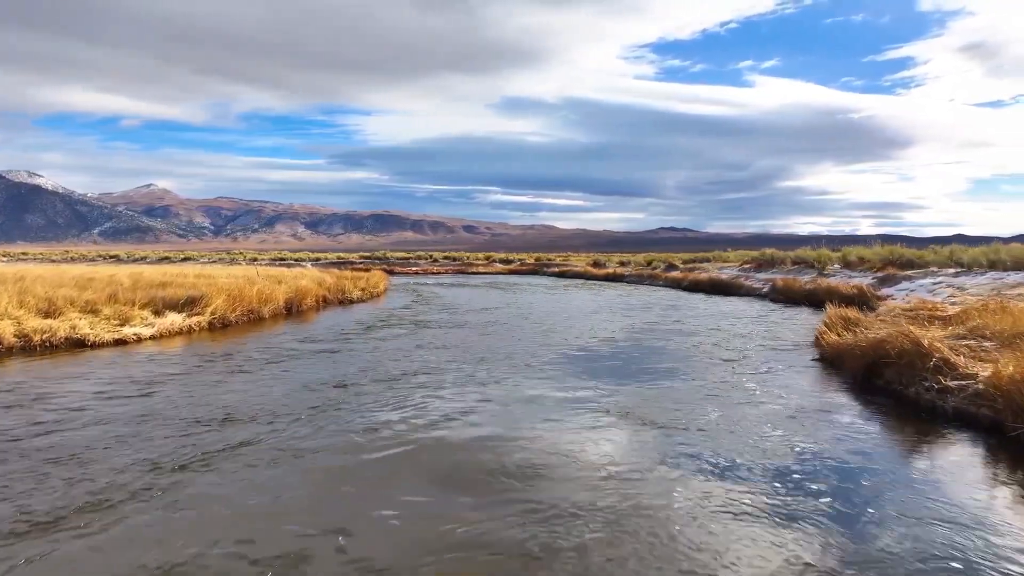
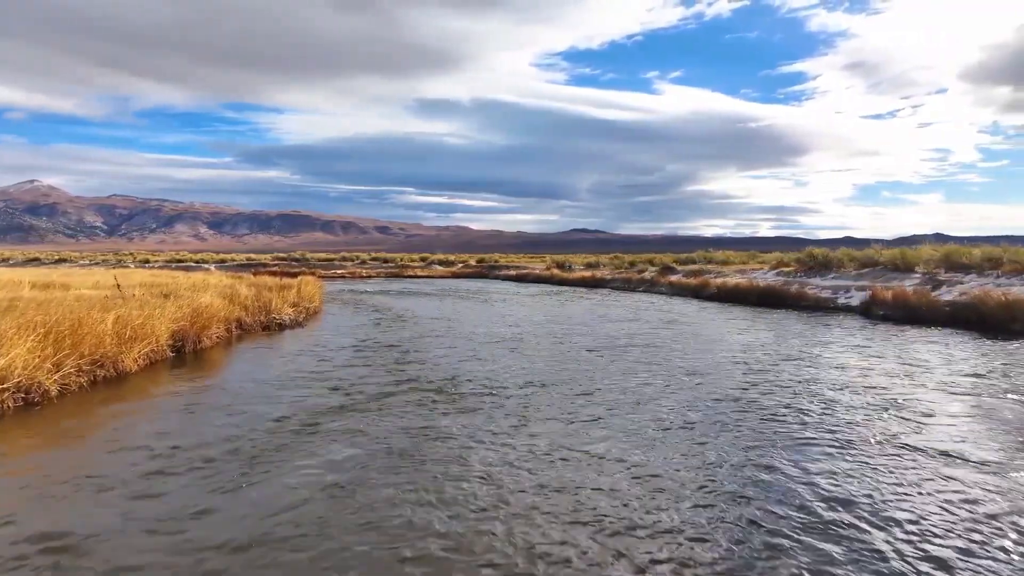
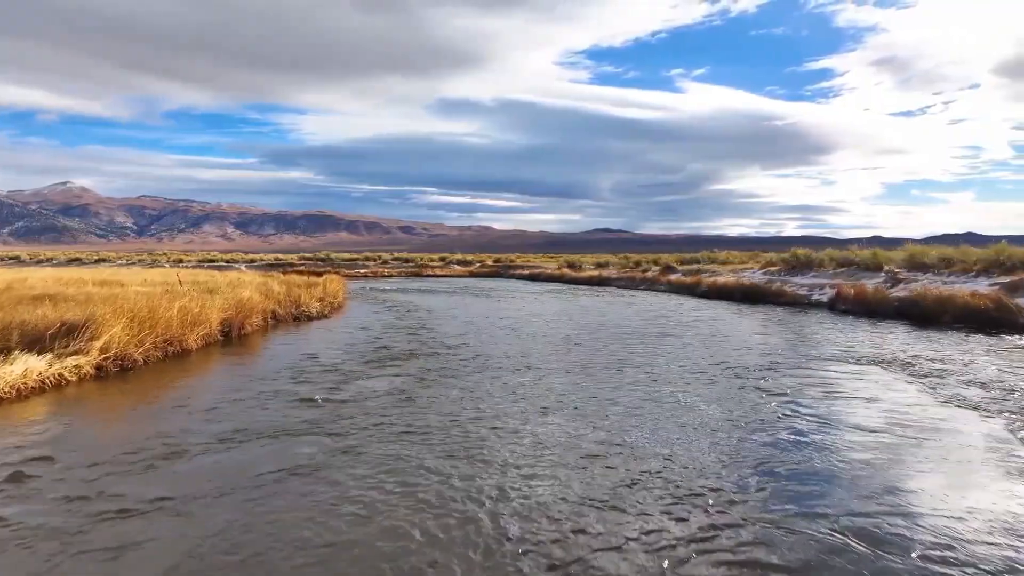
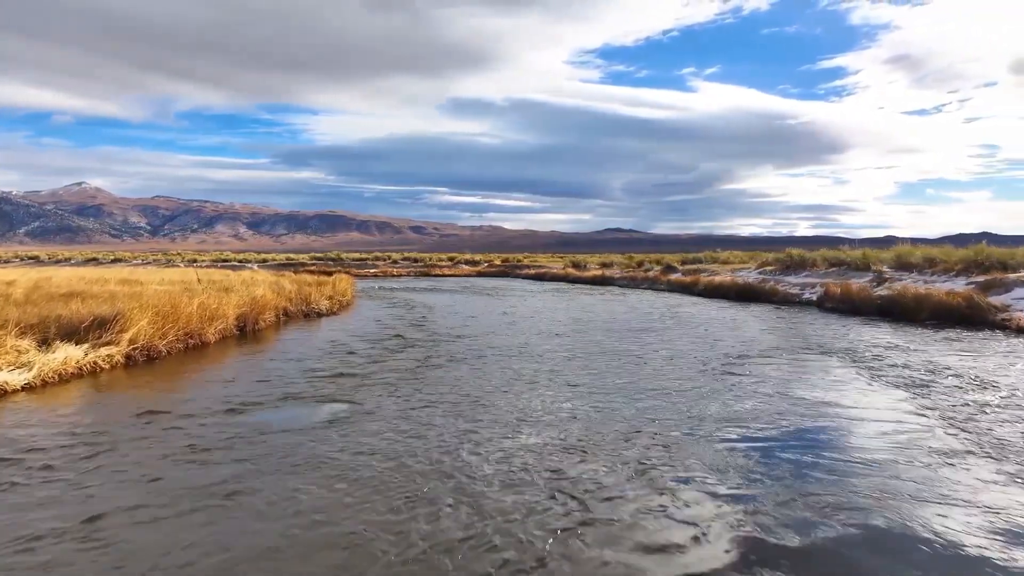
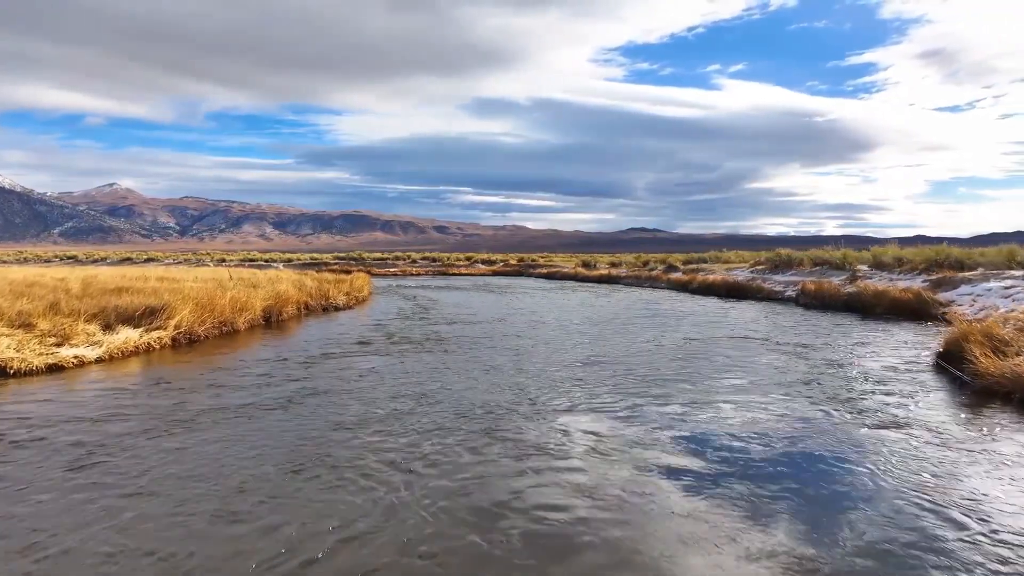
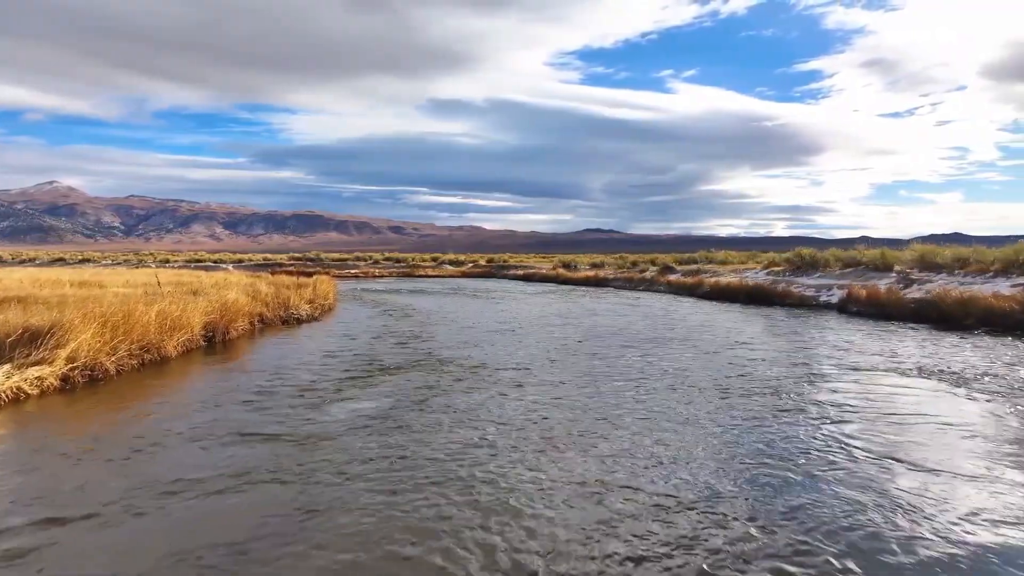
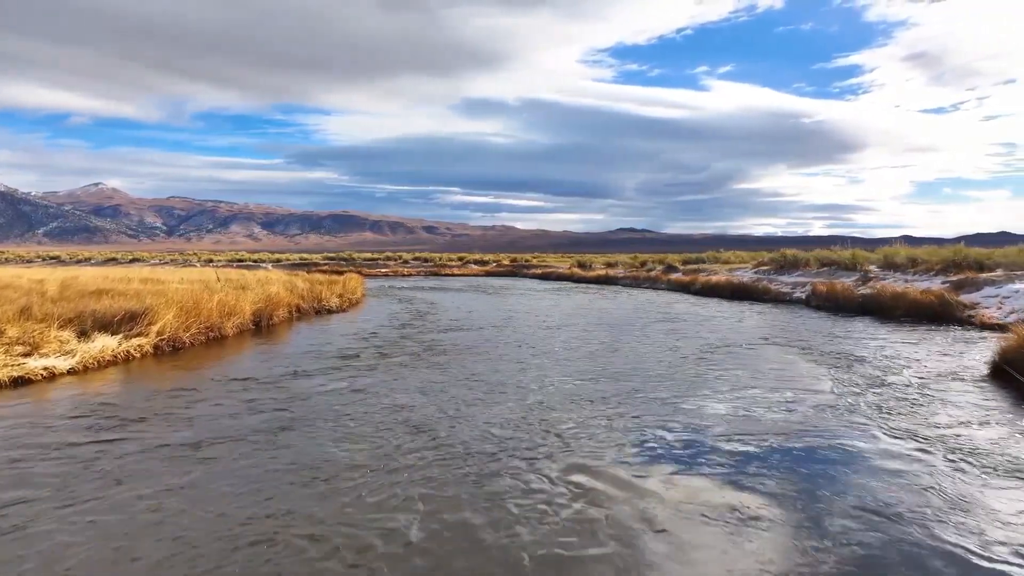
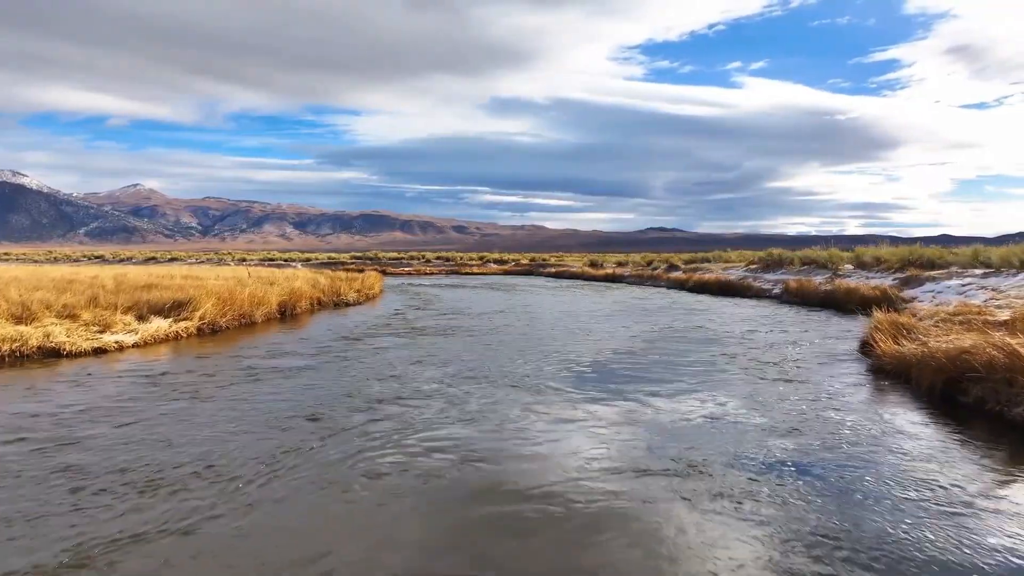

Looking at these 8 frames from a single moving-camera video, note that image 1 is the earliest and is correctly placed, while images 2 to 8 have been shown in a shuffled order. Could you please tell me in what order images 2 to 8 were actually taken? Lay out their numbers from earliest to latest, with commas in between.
8, 5, 7, 4, 3, 6, 2
